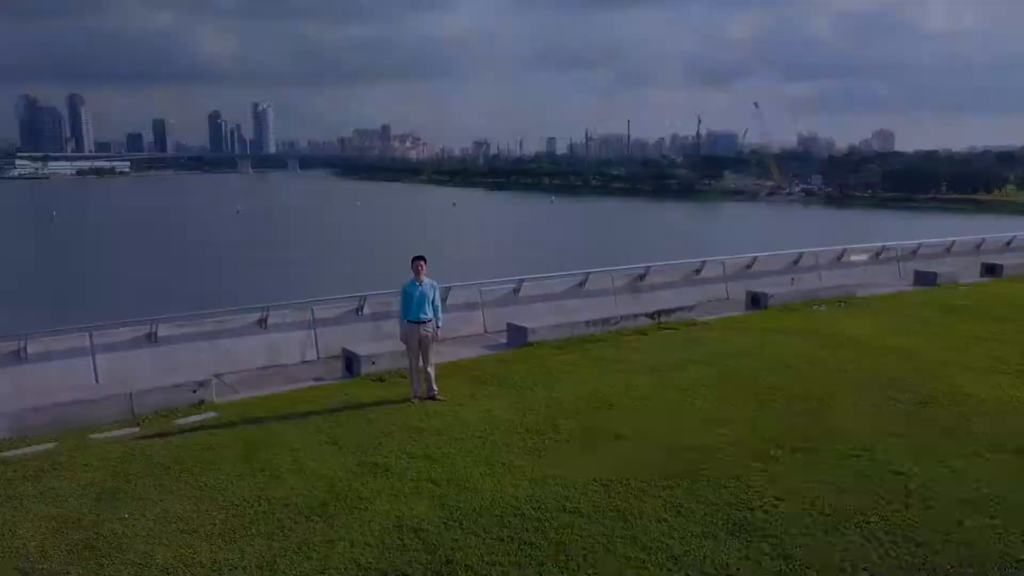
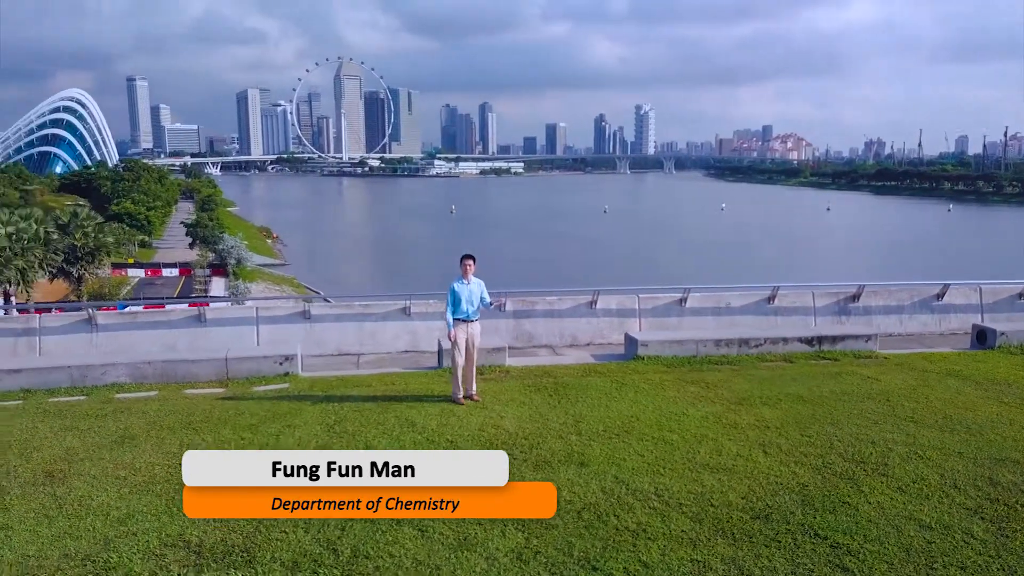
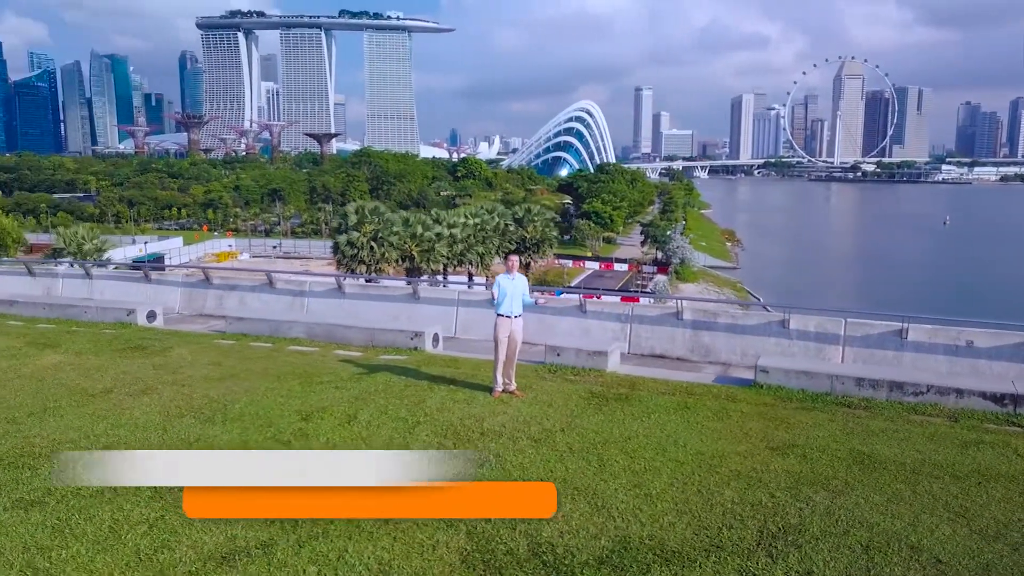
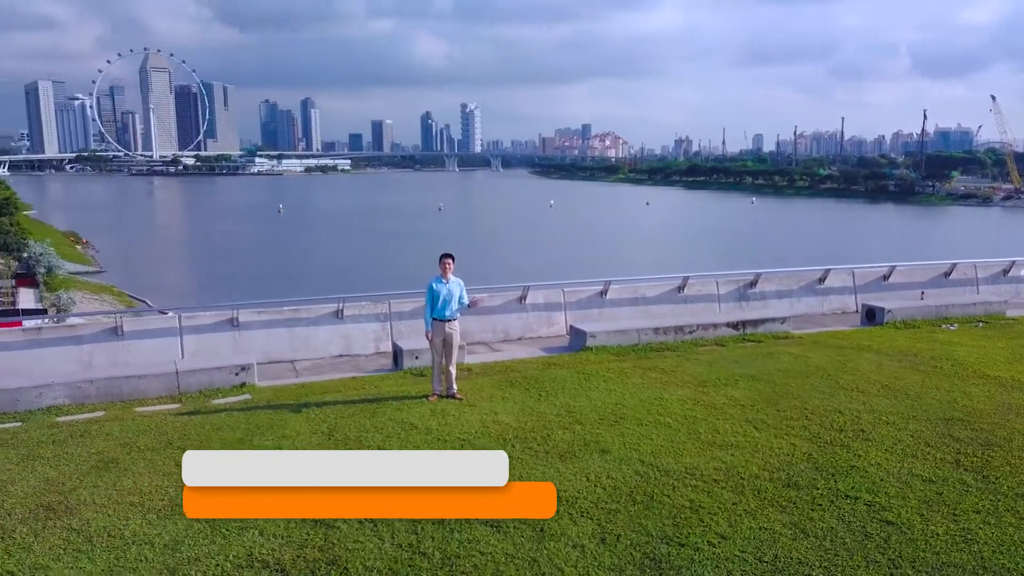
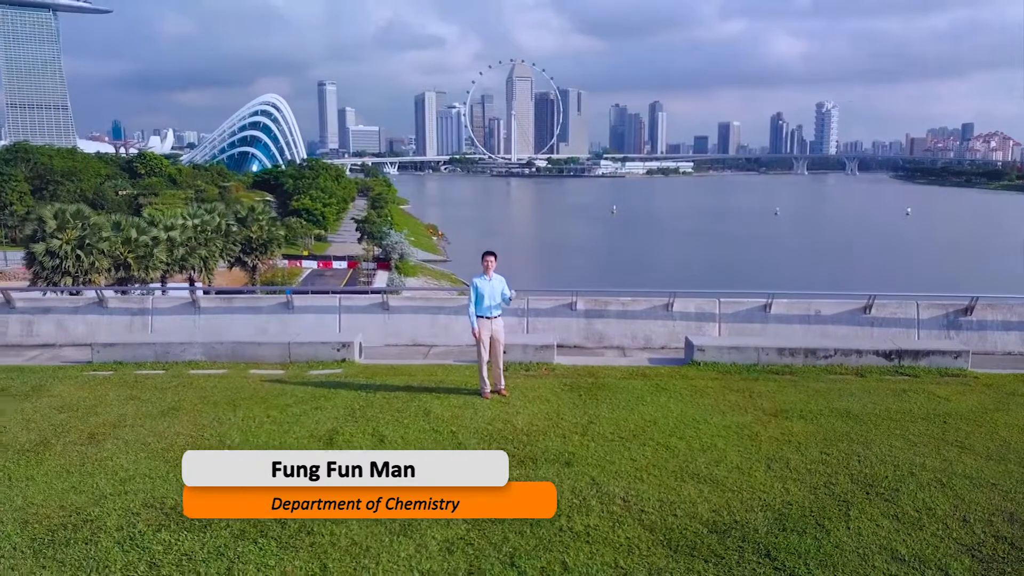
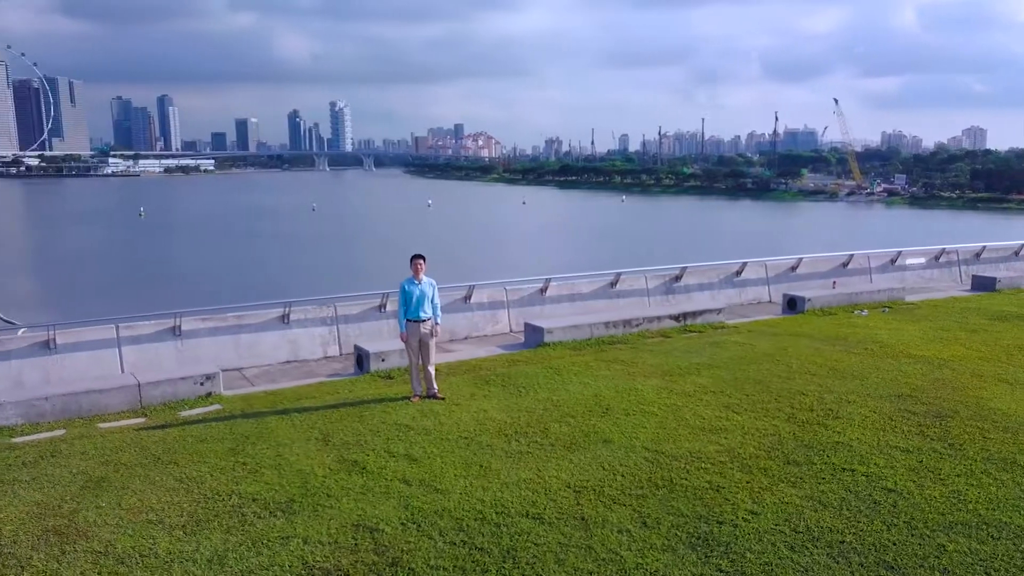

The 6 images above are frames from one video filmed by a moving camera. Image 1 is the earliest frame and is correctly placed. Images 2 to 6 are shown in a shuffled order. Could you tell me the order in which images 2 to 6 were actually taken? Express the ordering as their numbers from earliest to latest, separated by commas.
6, 4, 2, 5, 3
